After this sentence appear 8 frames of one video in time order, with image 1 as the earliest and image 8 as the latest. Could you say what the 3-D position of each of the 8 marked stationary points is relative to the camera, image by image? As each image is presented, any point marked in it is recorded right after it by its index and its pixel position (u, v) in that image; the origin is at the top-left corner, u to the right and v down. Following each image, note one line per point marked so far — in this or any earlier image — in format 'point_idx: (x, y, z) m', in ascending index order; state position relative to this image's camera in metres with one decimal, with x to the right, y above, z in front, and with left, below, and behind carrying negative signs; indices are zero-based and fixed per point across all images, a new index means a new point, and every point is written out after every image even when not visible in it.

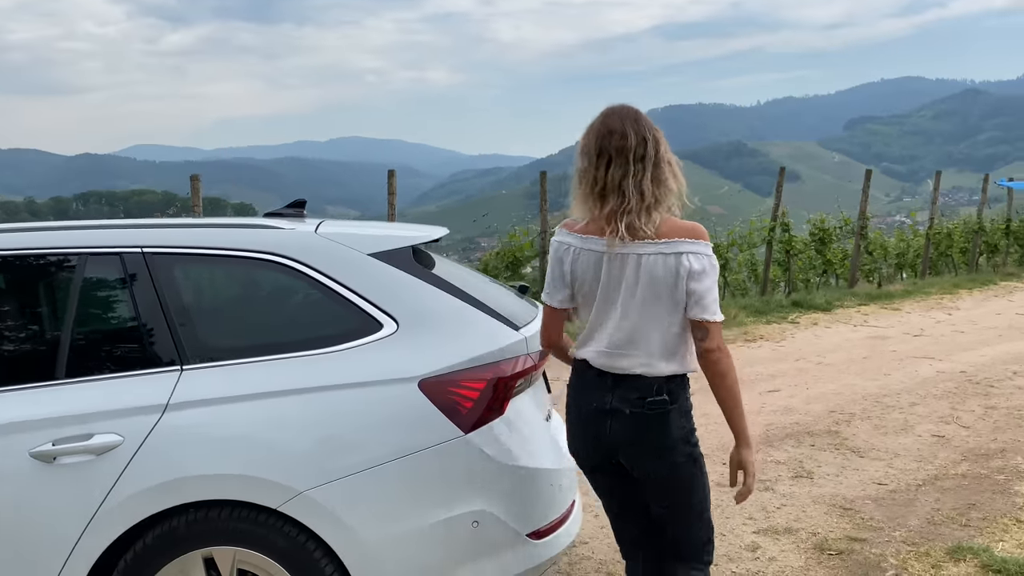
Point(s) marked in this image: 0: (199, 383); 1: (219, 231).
0: (-0.8, -0.3, +2.3) m
1: (-0.9, +0.2, +2.6) m
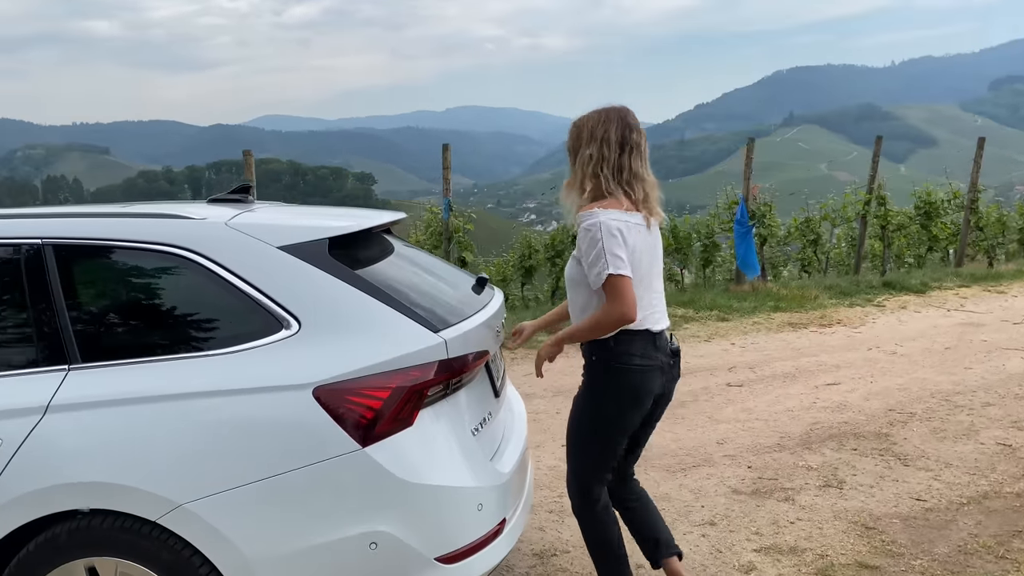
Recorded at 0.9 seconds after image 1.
0: (-1.1, -0.2, +2.2) m
1: (-1.1, +0.2, +2.4) m
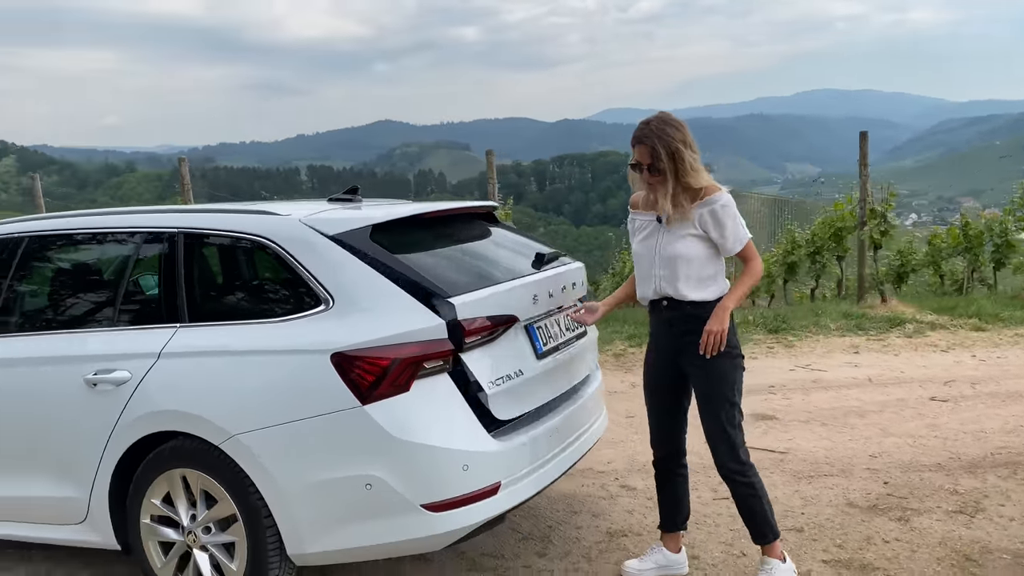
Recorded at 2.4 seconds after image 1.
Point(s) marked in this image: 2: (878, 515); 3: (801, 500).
0: (-1.1, -0.2, +2.9) m
1: (-1.0, +0.3, +3.1) m
2: (+1.6, -1.0, +3.6) m
3: (+1.3, -0.9, +3.8) m
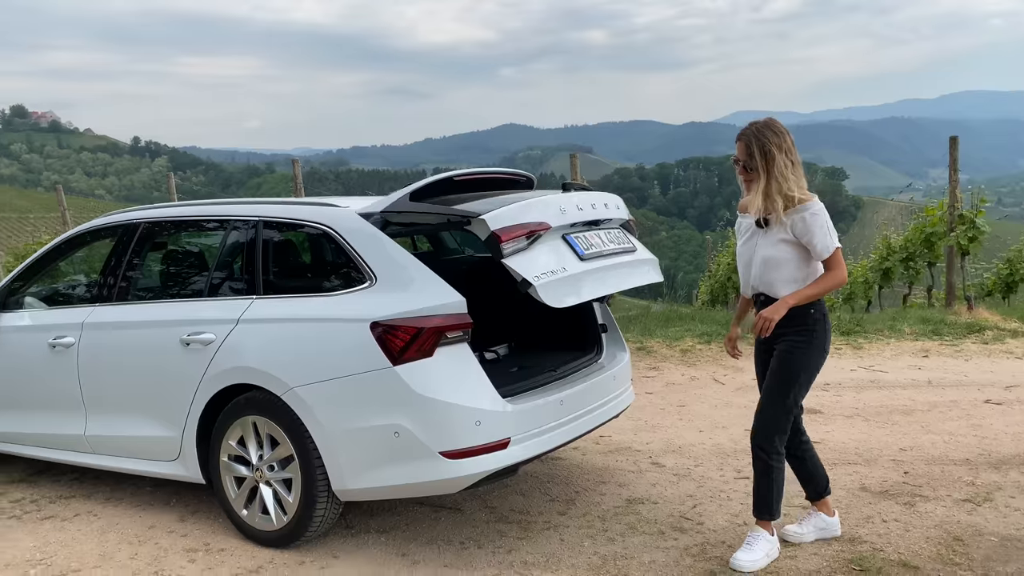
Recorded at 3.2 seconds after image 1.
0: (-1.0, -0.1, +3.5) m
1: (-0.9, +0.3, +3.7) m
2: (+1.7, -0.9, +3.8) m
3: (+1.4, -0.9, +4.1) m
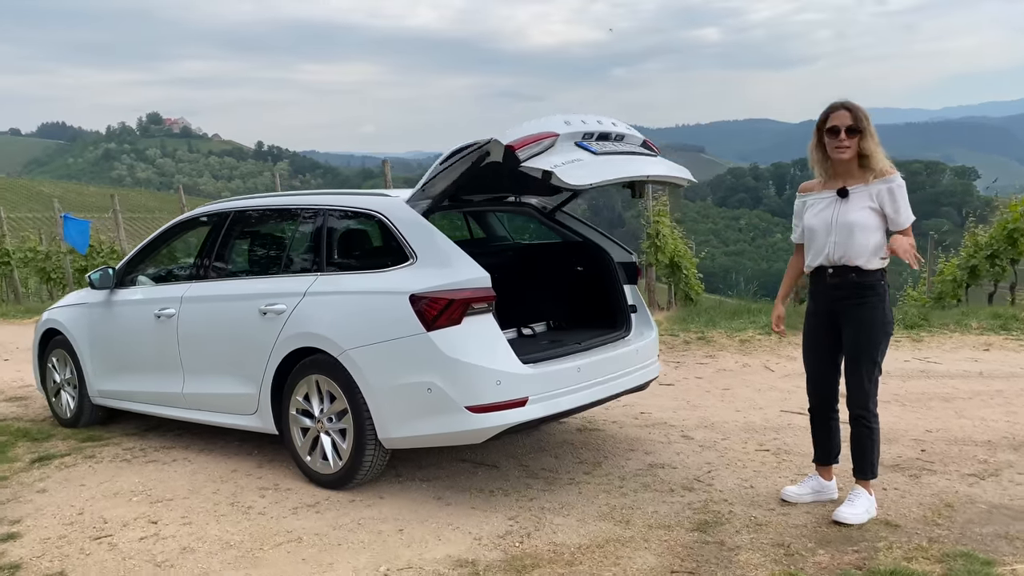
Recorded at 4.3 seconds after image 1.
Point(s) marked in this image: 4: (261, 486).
0: (-0.9, 0.0, +4.1) m
1: (-0.7, +0.4, +4.2) m
2: (+1.8, -0.9, +4.1) m
3: (+1.6, -0.8, +4.3) m
4: (-1.2, -0.9, +4.1) m
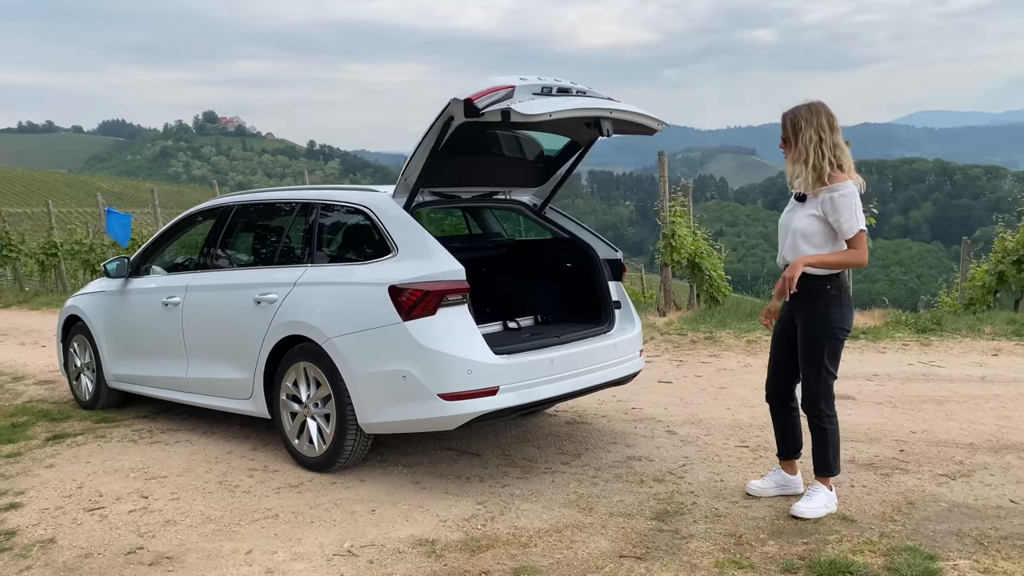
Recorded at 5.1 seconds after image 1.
0: (-1.0, +0.1, +4.2) m
1: (-0.8, +0.5, +4.4) m
2: (+1.7, -0.9, +4.1) m
3: (+1.5, -0.8, +4.4) m
4: (-1.3, -0.9, +4.3) m
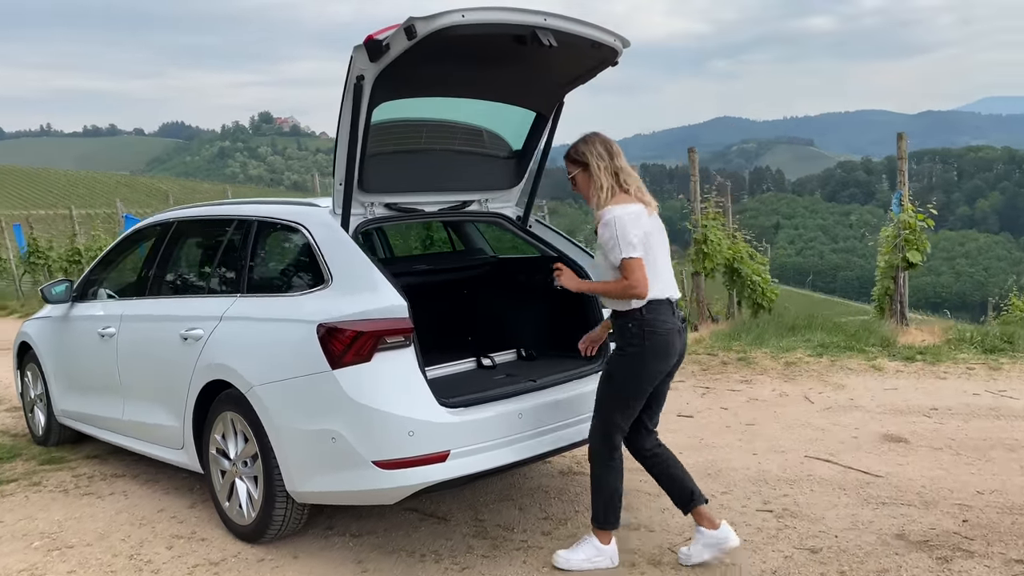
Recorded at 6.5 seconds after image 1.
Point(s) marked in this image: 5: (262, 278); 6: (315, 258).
0: (-1.1, -0.1, +3.6) m
1: (-0.9, +0.3, +3.7) m
2: (+1.6, -1.0, +3.3) m
3: (+1.4, -1.0, +3.5) m
4: (-1.4, -1.0, +3.6) m
5: (-1.1, 0.0, +3.6) m
6: (-0.8, +0.1, +3.4) m
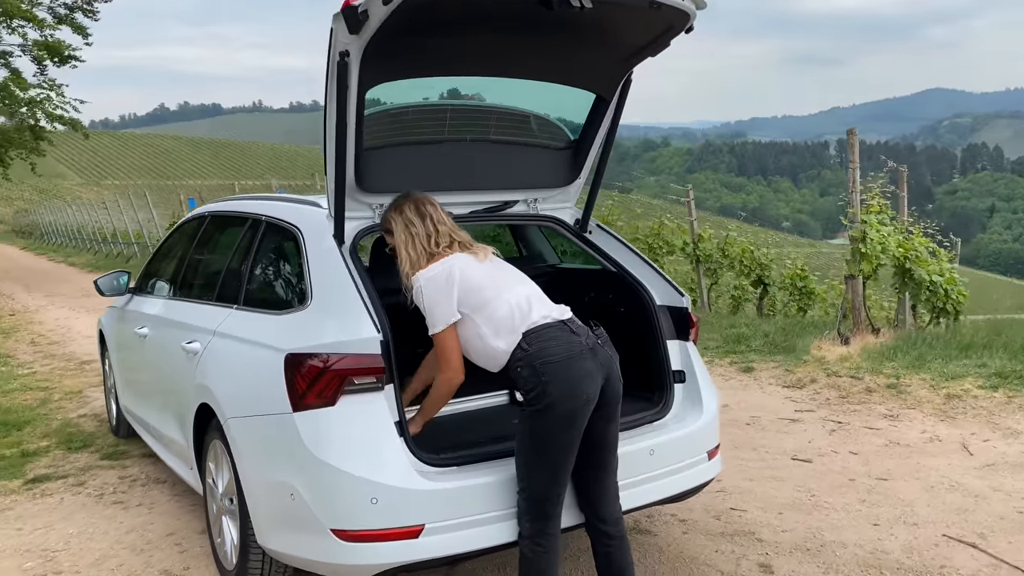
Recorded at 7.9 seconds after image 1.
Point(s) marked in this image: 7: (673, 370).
0: (-1.0, -0.1, +3.1) m
1: (-0.8, +0.3, +3.2) m
2: (+1.5, -1.2, +2.3) m
3: (+1.4, -1.1, +2.6) m
4: (-1.3, -1.1, +3.3) m
5: (-0.9, 0.0, +3.2) m
6: (-0.7, +0.1, +2.9) m
7: (+0.6, -0.3, +3.1) m
